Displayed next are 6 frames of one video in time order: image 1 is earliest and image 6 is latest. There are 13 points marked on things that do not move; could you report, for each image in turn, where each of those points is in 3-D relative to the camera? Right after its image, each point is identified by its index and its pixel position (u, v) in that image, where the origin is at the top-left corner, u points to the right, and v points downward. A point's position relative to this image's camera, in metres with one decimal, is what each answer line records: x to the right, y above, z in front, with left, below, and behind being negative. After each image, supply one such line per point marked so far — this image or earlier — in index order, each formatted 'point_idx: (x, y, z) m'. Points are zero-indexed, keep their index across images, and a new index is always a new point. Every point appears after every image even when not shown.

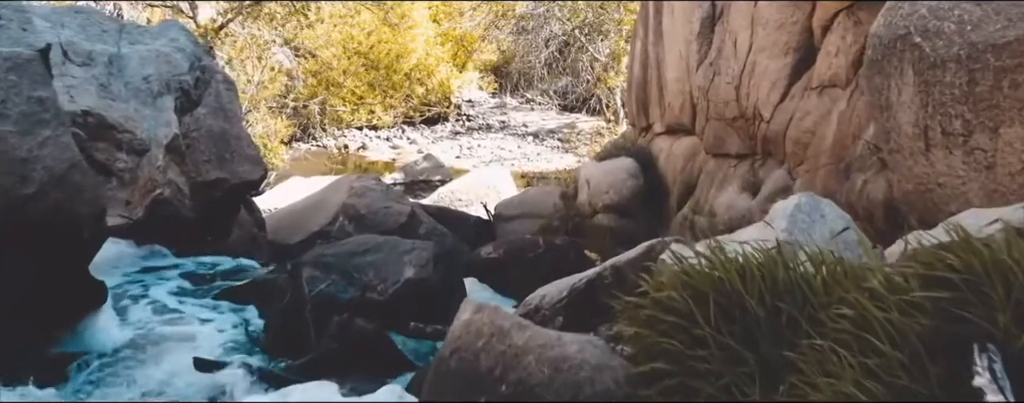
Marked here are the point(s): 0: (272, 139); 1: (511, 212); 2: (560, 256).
0: (-2.8, +0.7, +11.5) m
1: (0.0, -0.1, +9.2) m
2: (+0.3, -0.3, +5.8) m
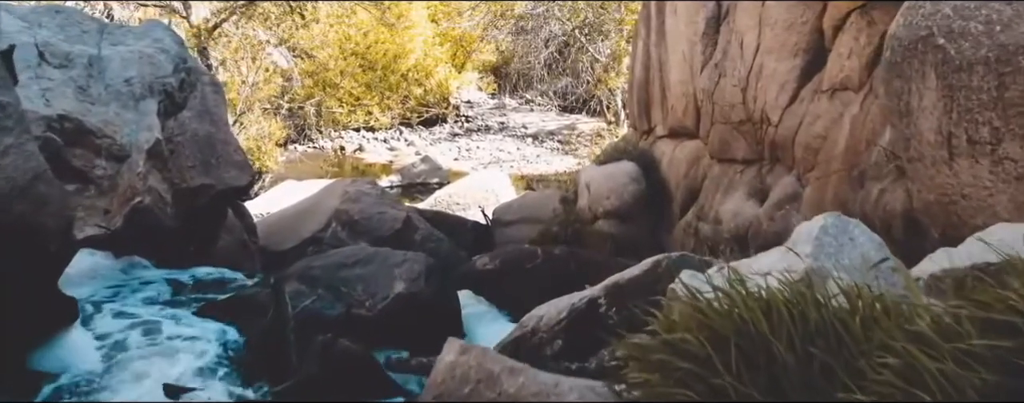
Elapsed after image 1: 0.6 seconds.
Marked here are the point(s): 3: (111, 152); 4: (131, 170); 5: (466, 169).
0: (-2.8, +0.7, +11.3) m
1: (0.0, -0.1, +9.0) m
2: (+0.3, -0.4, +5.5) m
3: (-2.3, +0.3, +5.7) m
4: (-2.2, +0.2, +5.7) m
5: (-0.6, +0.5, +13.7) m
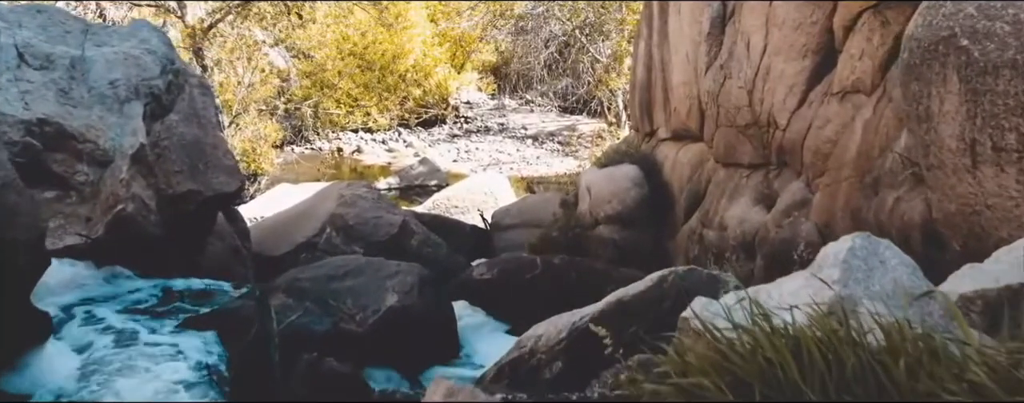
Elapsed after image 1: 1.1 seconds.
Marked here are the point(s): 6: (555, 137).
0: (-2.8, +0.7, +11.1) m
1: (0.0, -0.2, +8.8) m
2: (+0.3, -0.4, +5.3) m
3: (-2.4, +0.2, +5.5) m
4: (-2.2, +0.1, +5.5) m
5: (-0.6, +0.4, +13.4) m
6: (+0.6, +0.9, +14.1) m
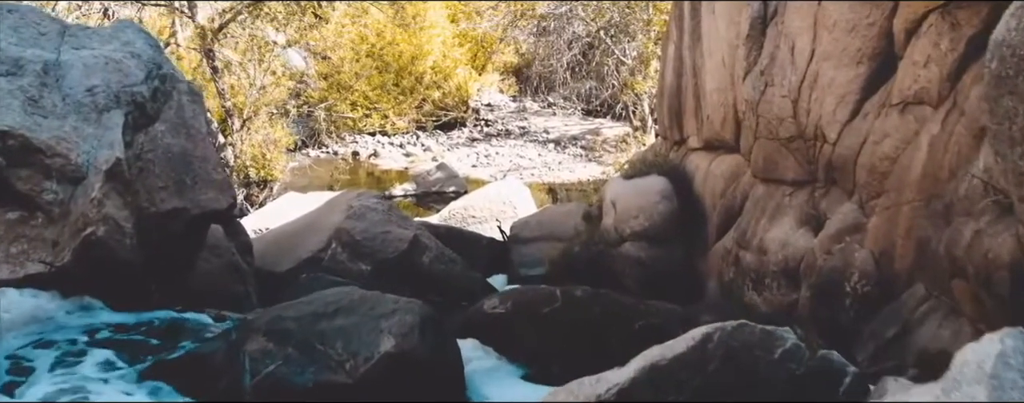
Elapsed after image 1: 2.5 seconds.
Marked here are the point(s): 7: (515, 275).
0: (-2.6, +0.6, +10.5) m
1: (+0.1, -0.3, +8.2) m
2: (+0.3, -0.5, +4.7) m
3: (-2.3, +0.1, +5.0) m
4: (-2.1, 0.0, +4.9) m
5: (-0.4, +0.3, +12.9) m
6: (+0.9, +0.8, +13.5) m
7: (0.0, -0.6, +7.7) m
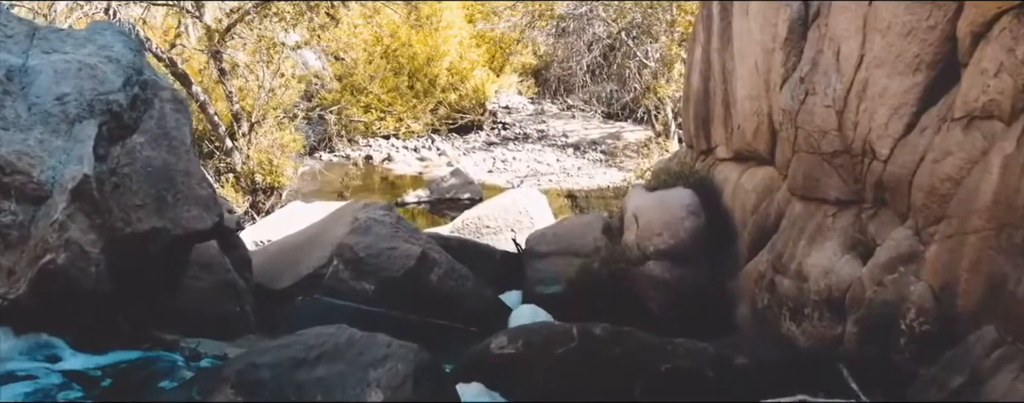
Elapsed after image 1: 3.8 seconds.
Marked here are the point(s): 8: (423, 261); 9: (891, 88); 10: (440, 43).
0: (-2.4, +0.5, +10.0) m
1: (+0.2, -0.4, +7.6) m
2: (+0.4, -0.6, +4.2) m
3: (-2.2, 0.0, +4.5) m
4: (-2.1, -0.1, +4.4) m
5: (-0.2, +0.2, +12.3) m
6: (+1.1, +0.7, +12.9) m
7: (+0.1, -0.7, +7.1) m
8: (-0.6, -0.4, +6.9) m
9: (+1.8, +0.5, +4.6) m
10: (-1.0, +2.0, +12.8) m
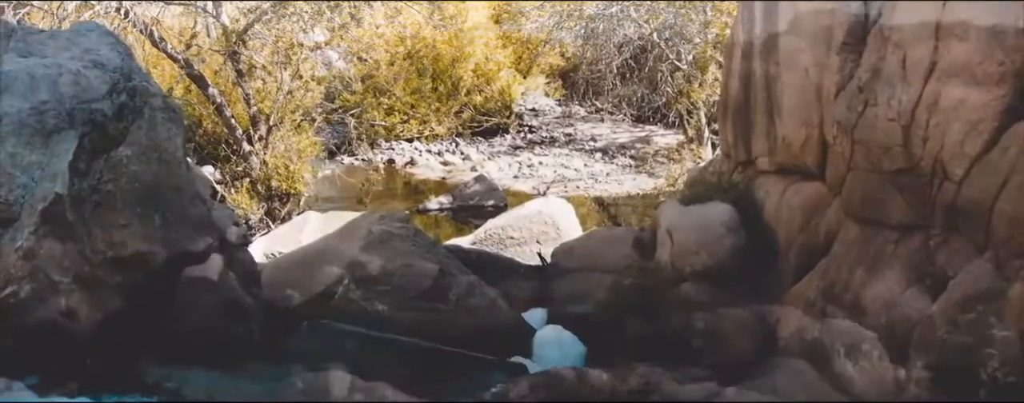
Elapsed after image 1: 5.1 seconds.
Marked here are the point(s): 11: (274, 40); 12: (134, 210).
0: (-2.2, +0.4, +9.6) m
1: (+0.4, -0.5, +7.1) m
2: (+0.5, -0.7, +3.6) m
3: (-2.1, 0.0, +4.0) m
4: (-2.0, -0.2, +4.0) m
5: (+0.1, +0.1, +11.8) m
6: (+1.5, +0.6, +12.4) m
7: (+0.3, -0.8, +6.6) m
8: (-0.5, -0.5, +6.3) m
9: (+1.9, +0.4, +4.1) m
10: (-0.6, +1.9, +12.3) m
11: (-2.4, +1.5, +9.3) m
12: (-1.7, 0.0, +4.5) m
